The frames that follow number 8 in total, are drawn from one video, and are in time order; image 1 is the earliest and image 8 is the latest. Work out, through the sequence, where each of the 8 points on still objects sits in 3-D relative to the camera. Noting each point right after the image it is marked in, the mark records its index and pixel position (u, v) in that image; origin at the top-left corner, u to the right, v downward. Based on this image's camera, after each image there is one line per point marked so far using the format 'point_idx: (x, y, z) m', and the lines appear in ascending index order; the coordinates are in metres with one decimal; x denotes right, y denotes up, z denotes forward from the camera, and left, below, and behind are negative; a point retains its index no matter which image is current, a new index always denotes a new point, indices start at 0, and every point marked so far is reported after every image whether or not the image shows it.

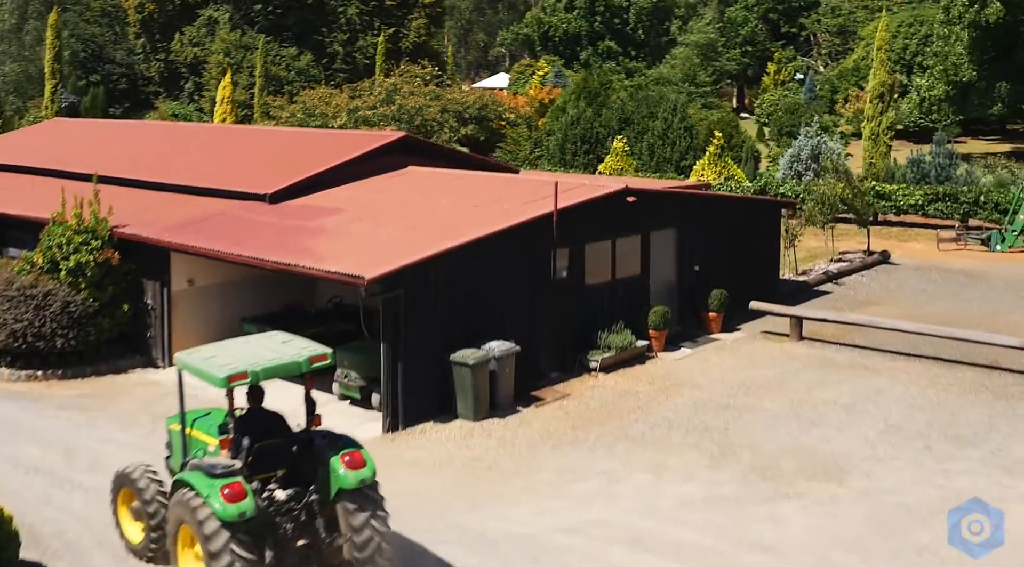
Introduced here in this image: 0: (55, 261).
0: (-3.7, +0.1, +9.1) m
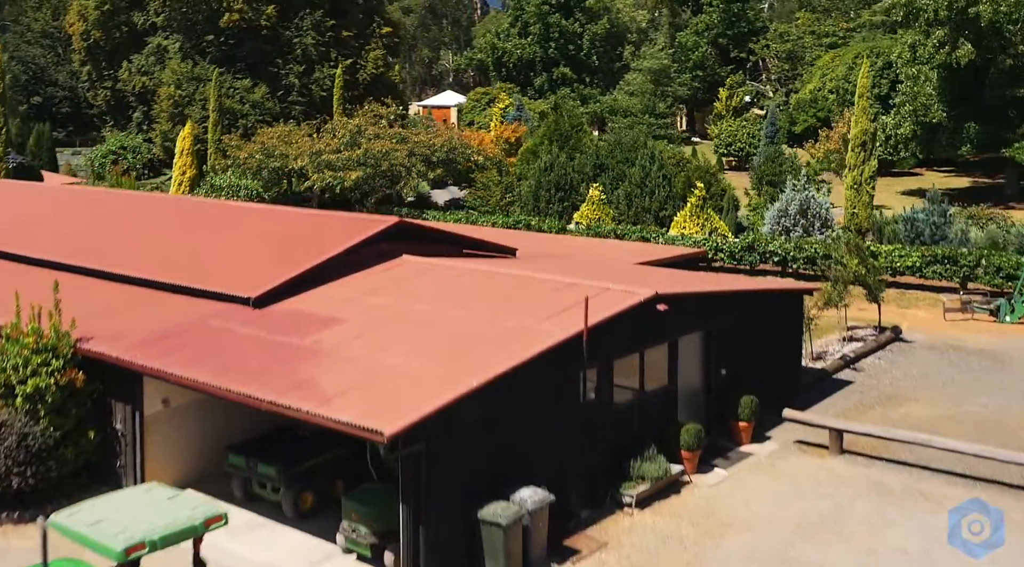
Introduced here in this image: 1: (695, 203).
0: (-3.6, -0.7, +8.0) m
1: (+3.2, +1.4, +19.6) m
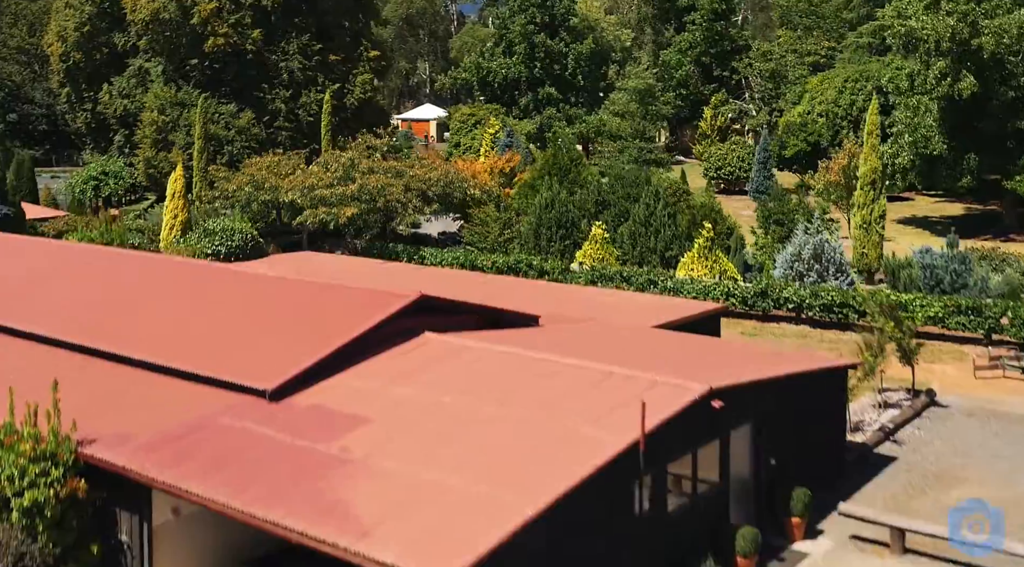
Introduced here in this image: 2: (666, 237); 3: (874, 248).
0: (-3.3, -1.3, +7.2) m
1: (+3.2, +0.7, +19.1) m
2: (+2.8, +0.8, +20.0) m
3: (+6.4, +0.6, +19.9) m
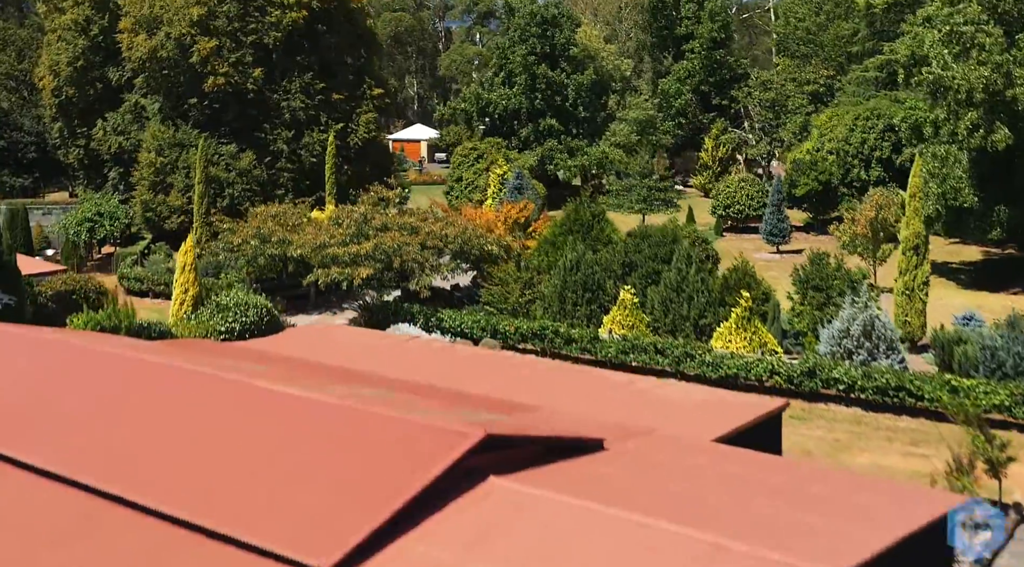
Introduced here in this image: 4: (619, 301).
0: (-2.7, -2.3, +6.1) m
1: (+3.7, -0.5, +18.1) m
2: (+3.2, -0.3, +19.0) m
3: (+6.8, -0.5, +18.9) m
4: (+1.9, -0.3, +19.5) m
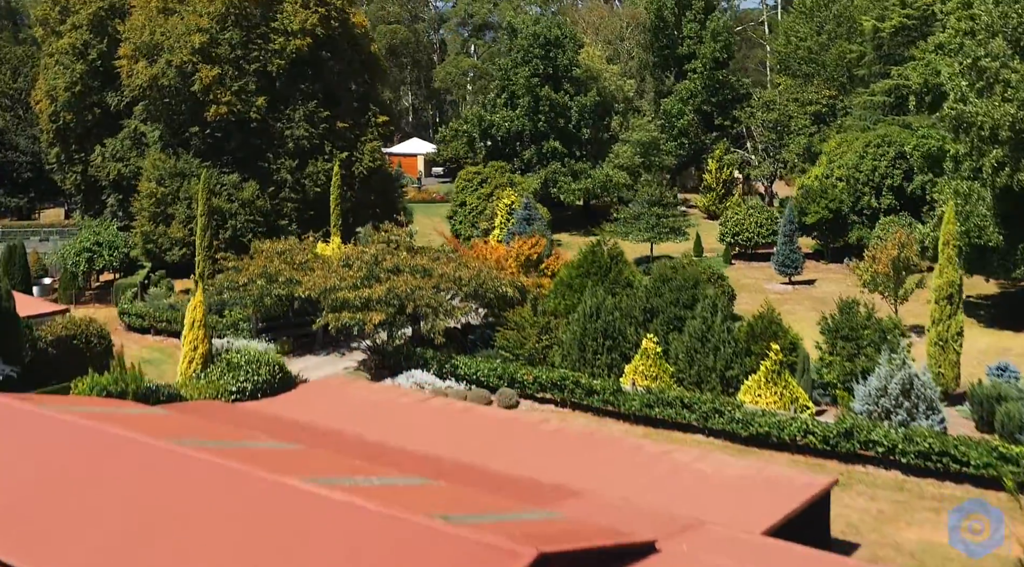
0: (-2.3, -3.0, +5.4) m
1: (+4.0, -1.3, +17.4) m
2: (+3.5, -1.1, +18.3) m
3: (+7.1, -1.4, +18.3) m
4: (+2.2, -1.2, +18.8) m
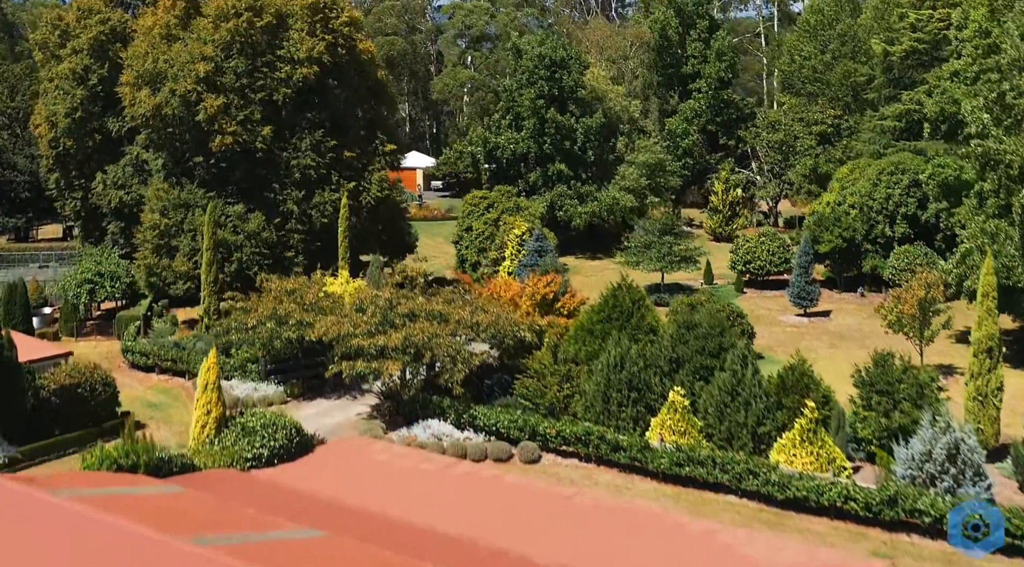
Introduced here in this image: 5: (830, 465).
0: (-1.9, -3.7, +4.7) m
1: (+4.4, -2.1, +16.7) m
2: (+3.9, -2.0, +17.6) m
3: (+7.5, -2.2, +17.6) m
4: (+2.5, -2.0, +18.1) m
5: (+4.7, -2.6, +16.6) m
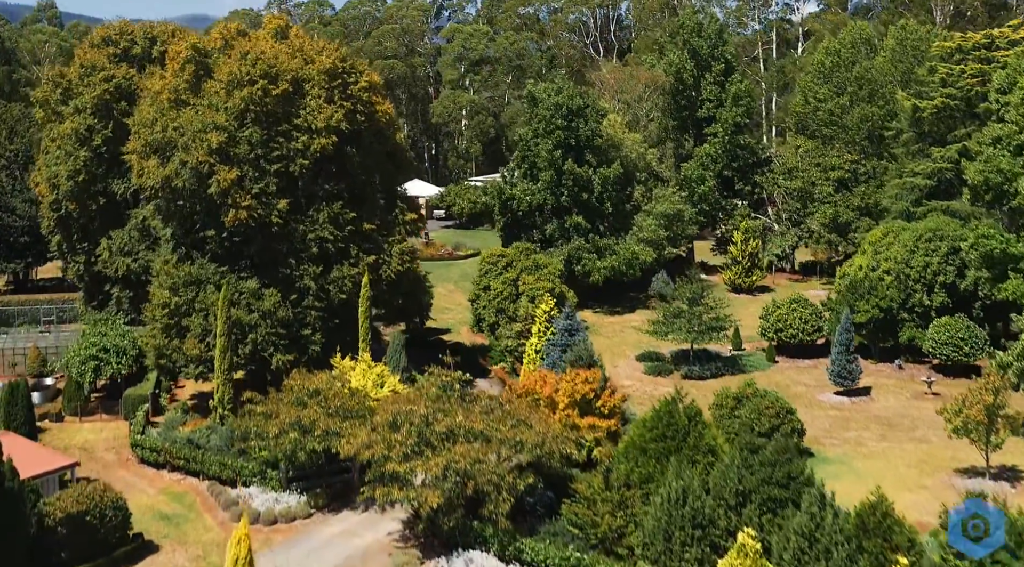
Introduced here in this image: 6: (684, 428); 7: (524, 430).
0: (-1.1, -5.4, +3.0) m
1: (+5.2, -4.1, +15.1) m
2: (+4.7, -3.9, +16.0) m
3: (+8.3, -4.2, +16.0) m
4: (+3.4, -3.9, +16.5) m
5: (+5.5, -4.6, +15.0) m
6: (+2.9, -2.5, +19.4) m
7: (+0.1, -2.6, +19.4) m
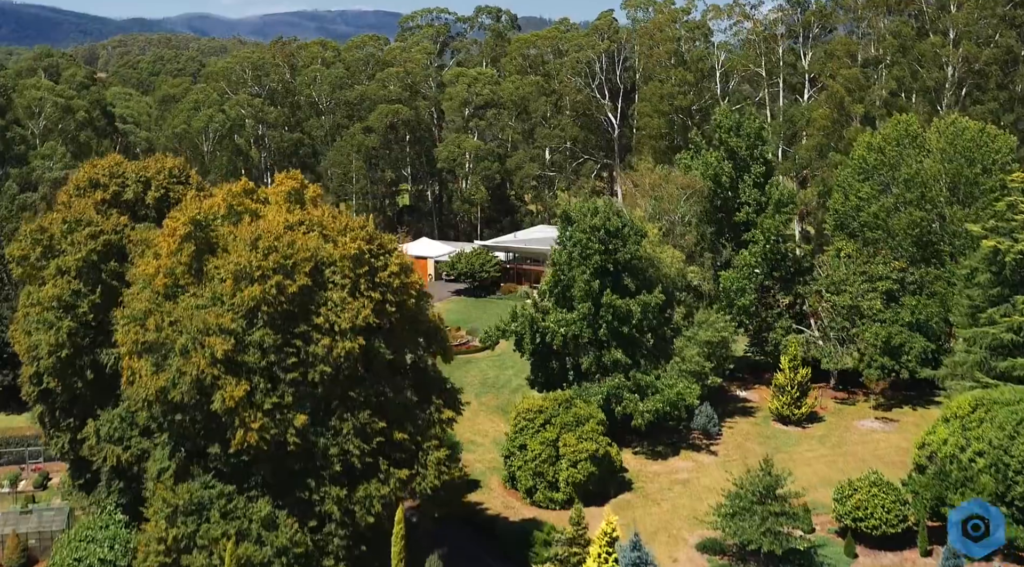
0: (+0.2, -9.8, -1.6) m
1: (+6.5, -8.9, +10.5) m
2: (+6.0, -8.7, +11.5) m
3: (+9.6, -9.0, +11.4) m
4: (+4.7, -8.8, +12.0) m
5: (+6.8, -9.4, +10.4) m
6: (+4.2, -7.4, +14.8) m
7: (+1.5, -7.4, +14.9) m
